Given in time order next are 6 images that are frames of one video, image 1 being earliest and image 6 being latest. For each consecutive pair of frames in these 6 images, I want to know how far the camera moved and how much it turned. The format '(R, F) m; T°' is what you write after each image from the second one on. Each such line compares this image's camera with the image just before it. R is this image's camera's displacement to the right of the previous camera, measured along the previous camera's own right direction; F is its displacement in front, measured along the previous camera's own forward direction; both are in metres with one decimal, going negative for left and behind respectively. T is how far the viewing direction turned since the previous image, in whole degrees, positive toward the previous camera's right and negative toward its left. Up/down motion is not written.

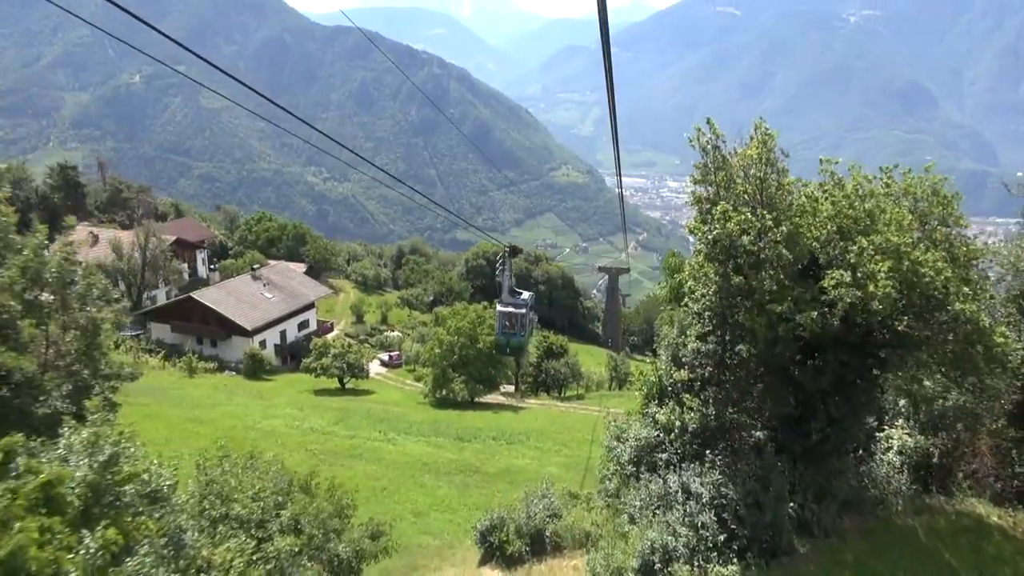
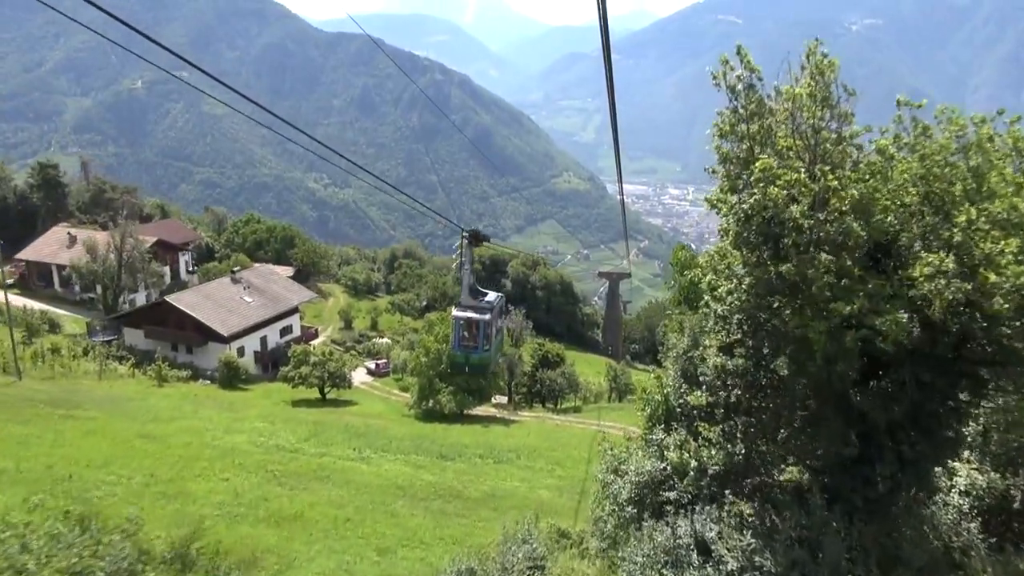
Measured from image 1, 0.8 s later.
(+0.5, +2.9) m; 0°
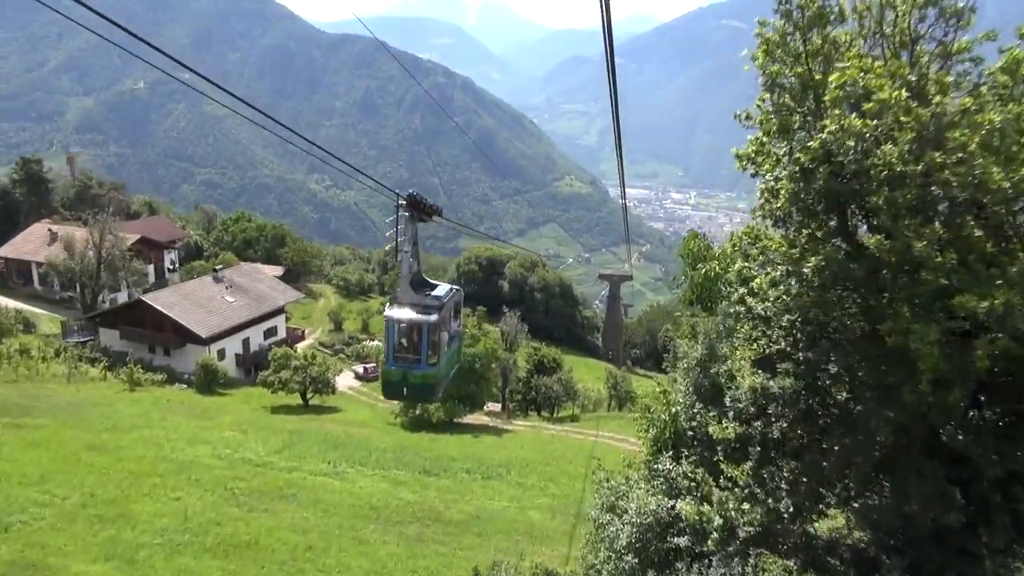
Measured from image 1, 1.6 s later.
(+0.4, +2.4) m; 0°
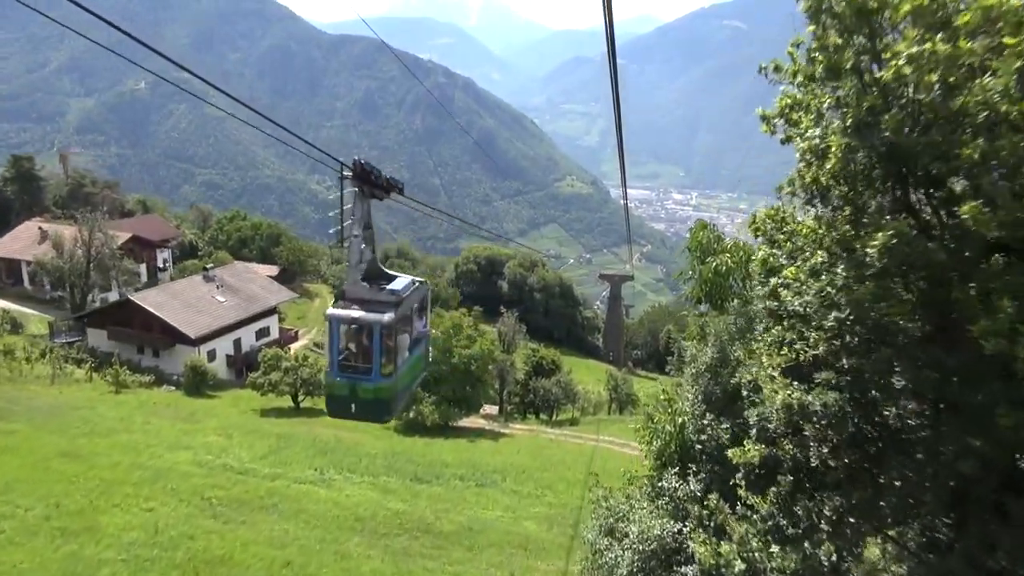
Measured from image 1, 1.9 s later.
(+0.2, +1.2) m; 0°
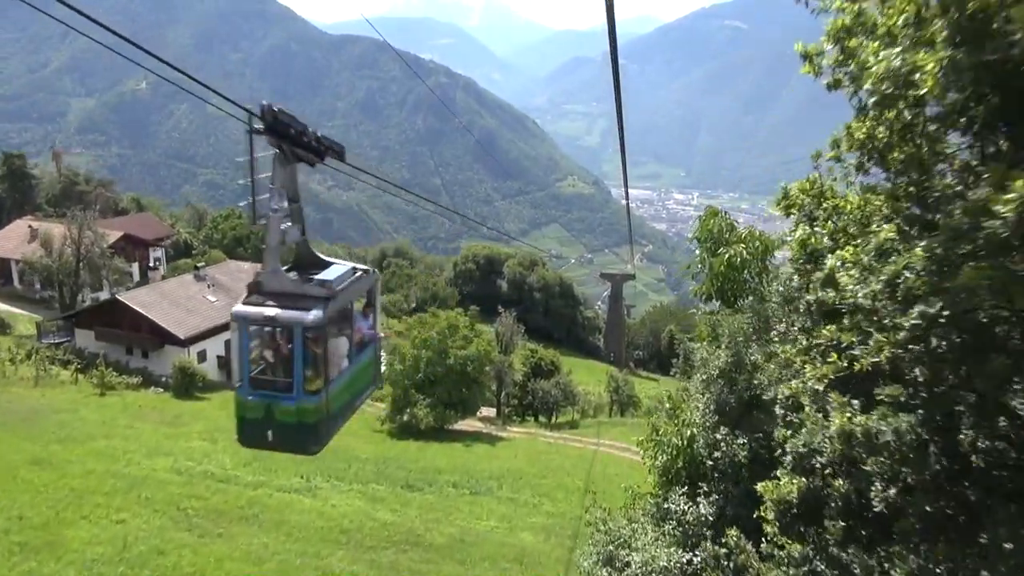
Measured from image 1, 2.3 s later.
(+0.2, +1.1) m; 0°
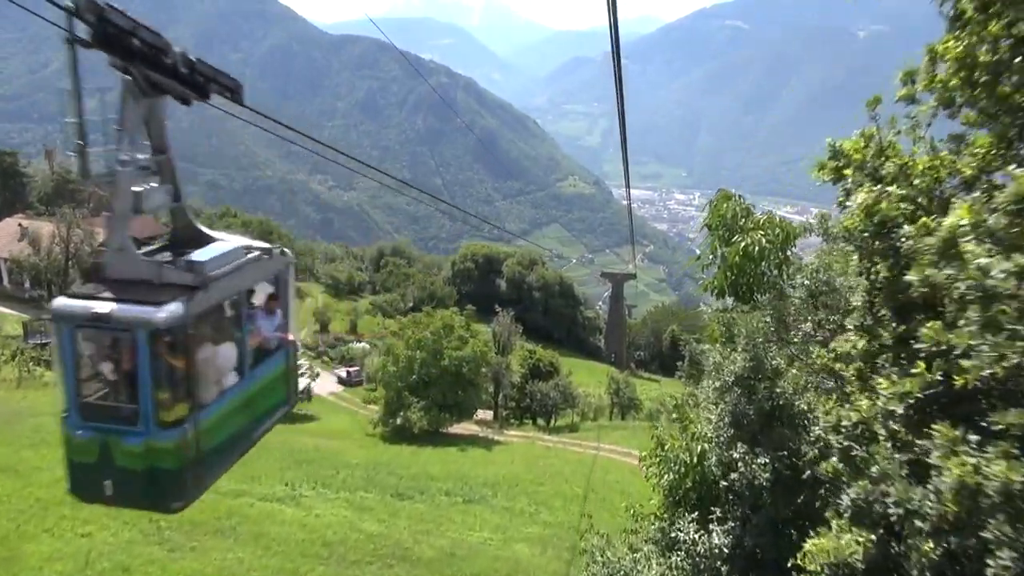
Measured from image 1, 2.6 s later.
(+0.2, +1.1) m; 0°
